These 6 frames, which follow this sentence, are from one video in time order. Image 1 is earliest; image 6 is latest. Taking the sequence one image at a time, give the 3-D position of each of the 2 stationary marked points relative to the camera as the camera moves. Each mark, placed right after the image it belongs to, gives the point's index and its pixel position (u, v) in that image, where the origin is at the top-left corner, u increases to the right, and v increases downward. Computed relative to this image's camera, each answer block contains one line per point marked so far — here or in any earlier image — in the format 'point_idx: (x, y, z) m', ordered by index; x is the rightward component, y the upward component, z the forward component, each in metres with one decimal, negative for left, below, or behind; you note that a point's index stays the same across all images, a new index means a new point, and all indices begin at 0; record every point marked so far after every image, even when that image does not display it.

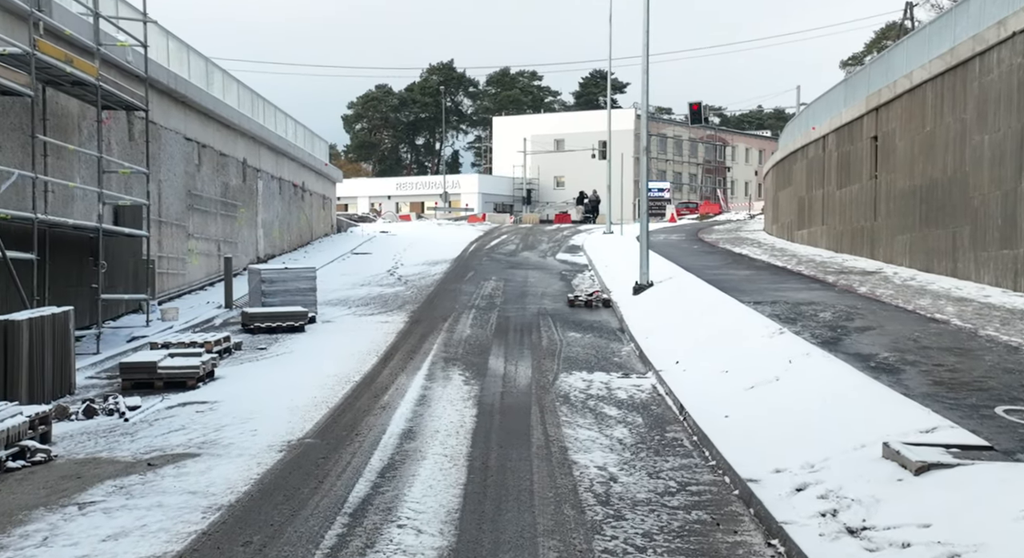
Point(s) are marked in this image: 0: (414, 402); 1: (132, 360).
0: (-1.2, -1.5, +12.5) m
1: (-4.7, -1.0, +13.2) m
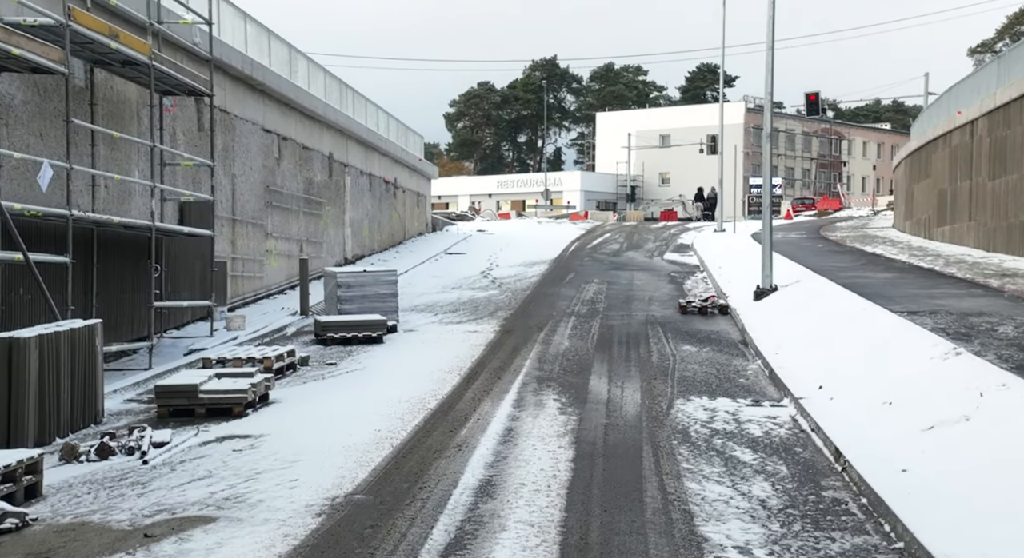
0: (-0.1, -1.6, +10.2) m
1: (-3.6, -1.1, +11.2) m
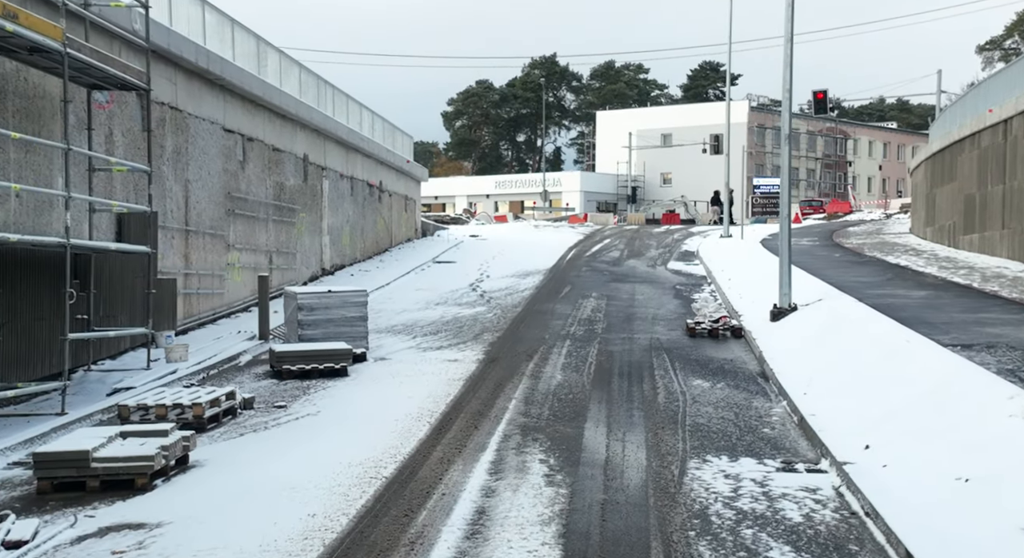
0: (-0.4, -1.9, +7.9) m
1: (-3.8, -1.4, +8.9) m
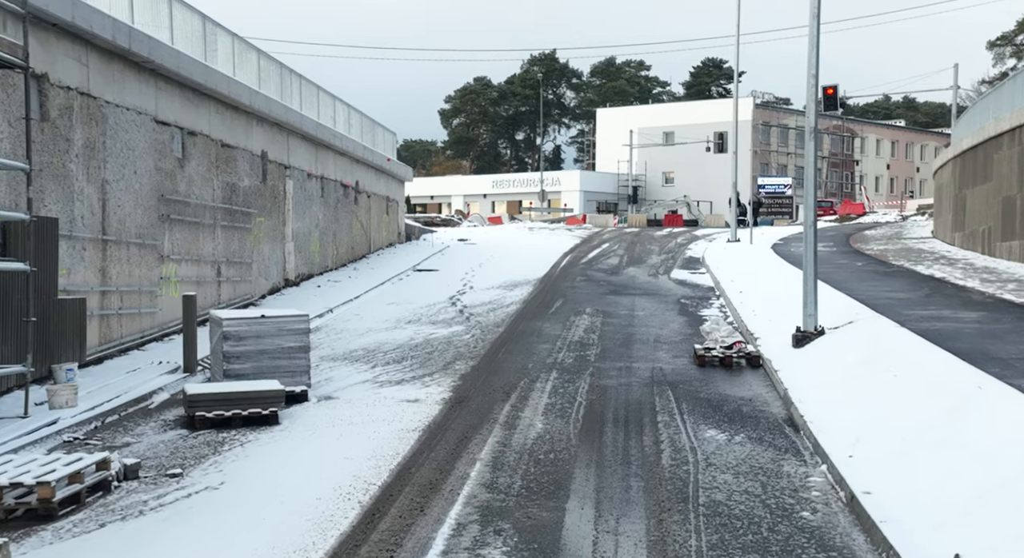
0: (-0.7, -2.2, +5.1) m
1: (-4.2, -1.7, +6.1) m
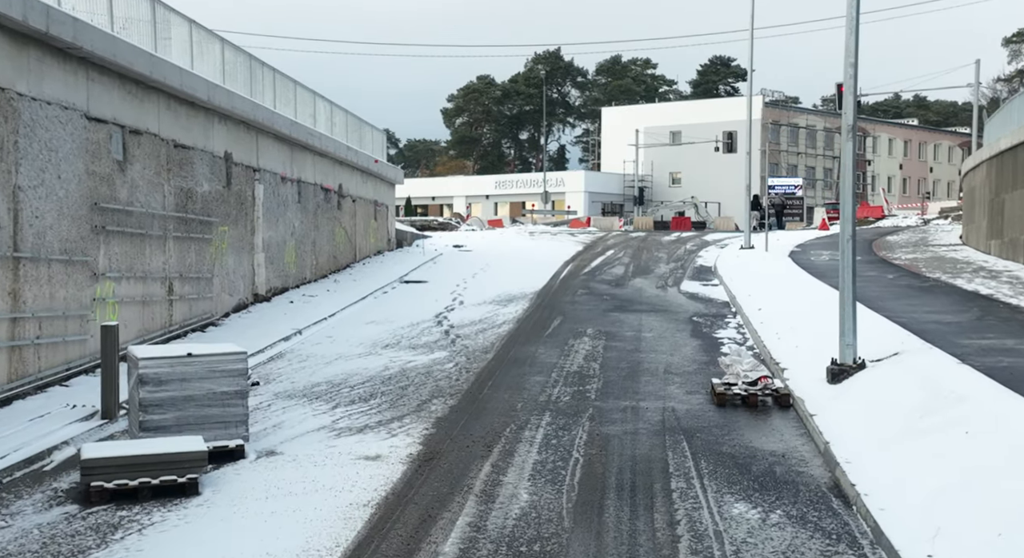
0: (-1.0, -2.5, +2.7) m
1: (-4.4, -2.0, +3.7) m
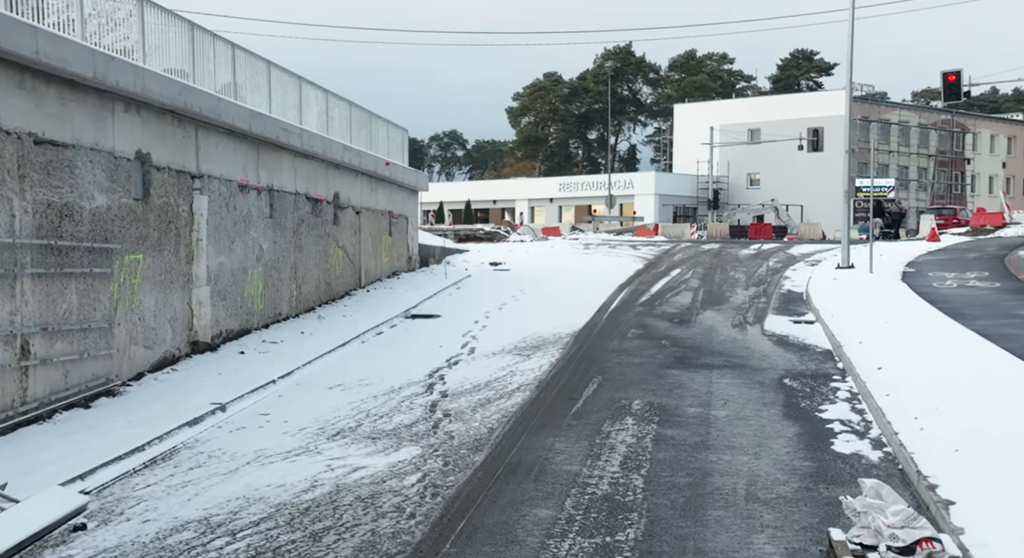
0: (-1.9, -3.1, -3.1) m
1: (-5.4, -2.7, -1.8) m
